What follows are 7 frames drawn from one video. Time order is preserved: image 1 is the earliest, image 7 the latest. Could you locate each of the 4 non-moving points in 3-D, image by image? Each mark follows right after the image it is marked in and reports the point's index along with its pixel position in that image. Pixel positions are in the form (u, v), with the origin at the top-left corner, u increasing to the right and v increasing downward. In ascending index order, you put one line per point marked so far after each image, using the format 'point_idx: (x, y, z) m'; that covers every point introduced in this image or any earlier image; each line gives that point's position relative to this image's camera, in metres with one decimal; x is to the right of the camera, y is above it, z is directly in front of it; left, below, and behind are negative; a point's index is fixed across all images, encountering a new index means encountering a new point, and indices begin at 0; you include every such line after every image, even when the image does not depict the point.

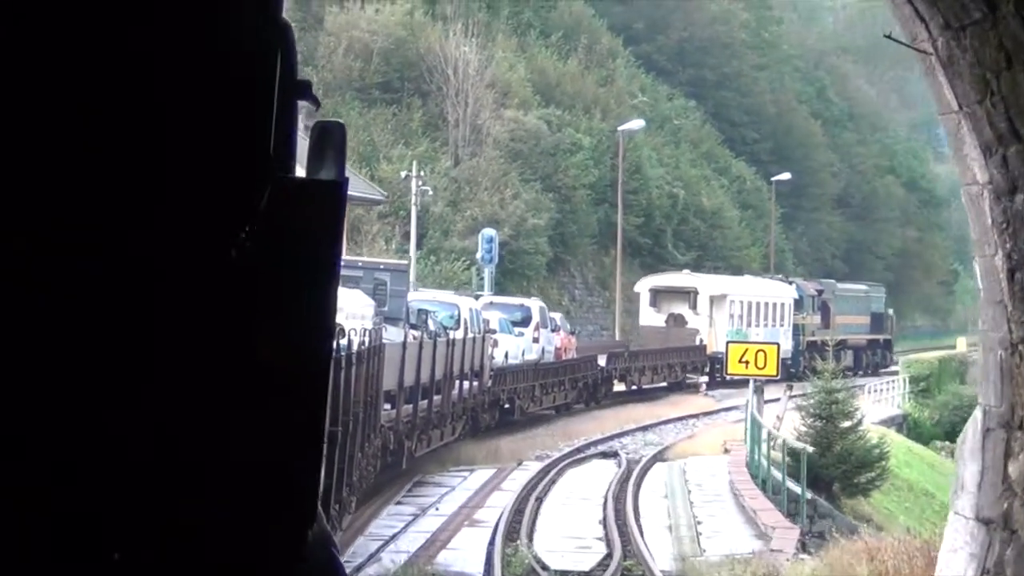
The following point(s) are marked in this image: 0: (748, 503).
0: (+2.5, -2.3, +15.0) m
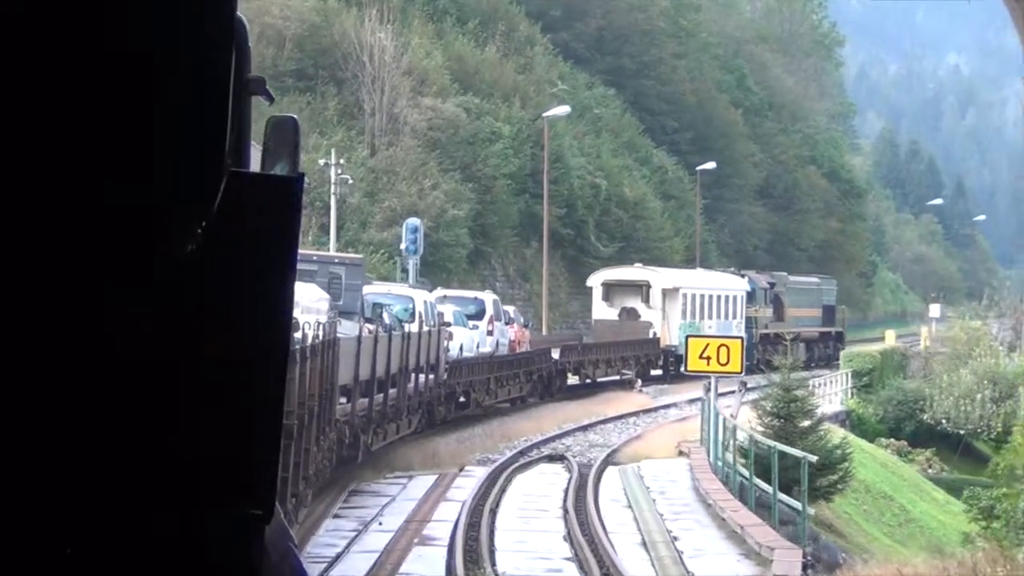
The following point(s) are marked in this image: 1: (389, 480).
0: (+2.1, -2.1, +13.6) m
1: (-1.5, -2.4, +18.1) m
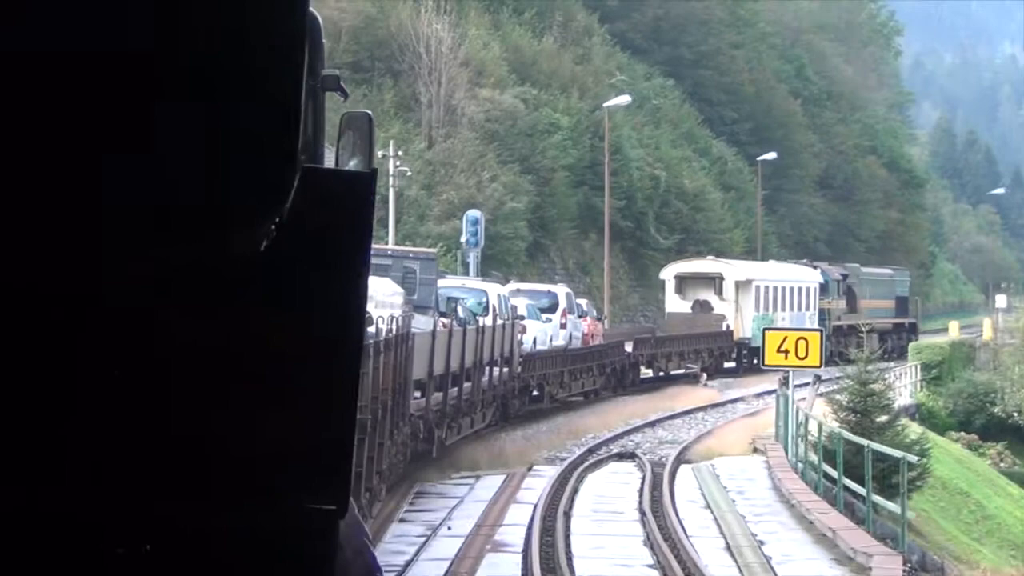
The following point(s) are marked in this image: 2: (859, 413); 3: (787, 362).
0: (+2.8, -2.1, +13.0) m
1: (-0.7, -2.3, +17.7) m
2: (+4.8, -1.7, +19.8) m
3: (+3.2, -0.8, +16.5) m
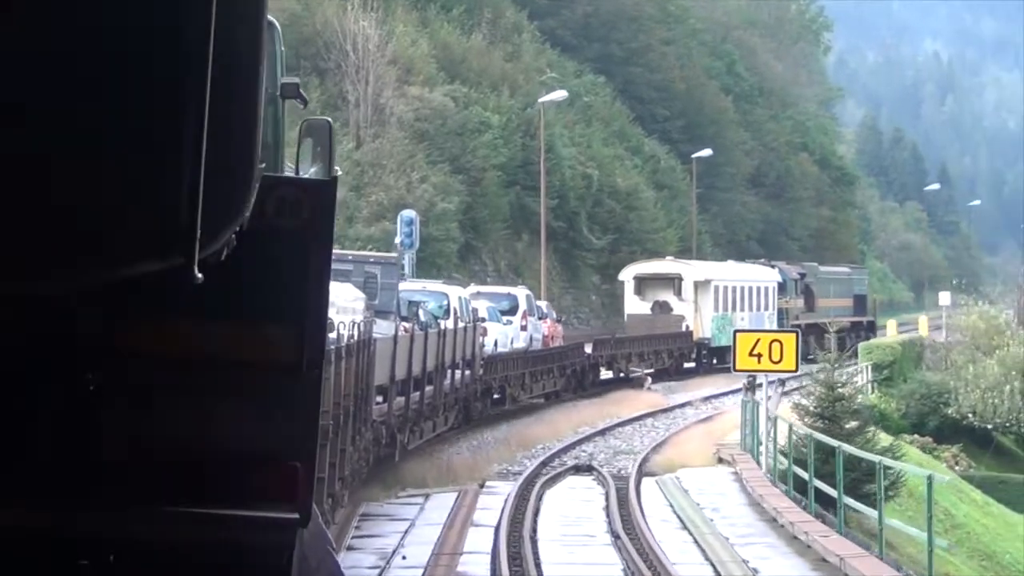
0: (+2.5, -2.1, +11.9) m
1: (-1.2, -2.4, +16.4) m
2: (+4.1, -1.7, +18.7) m
3: (+2.7, -0.8, +15.4) m
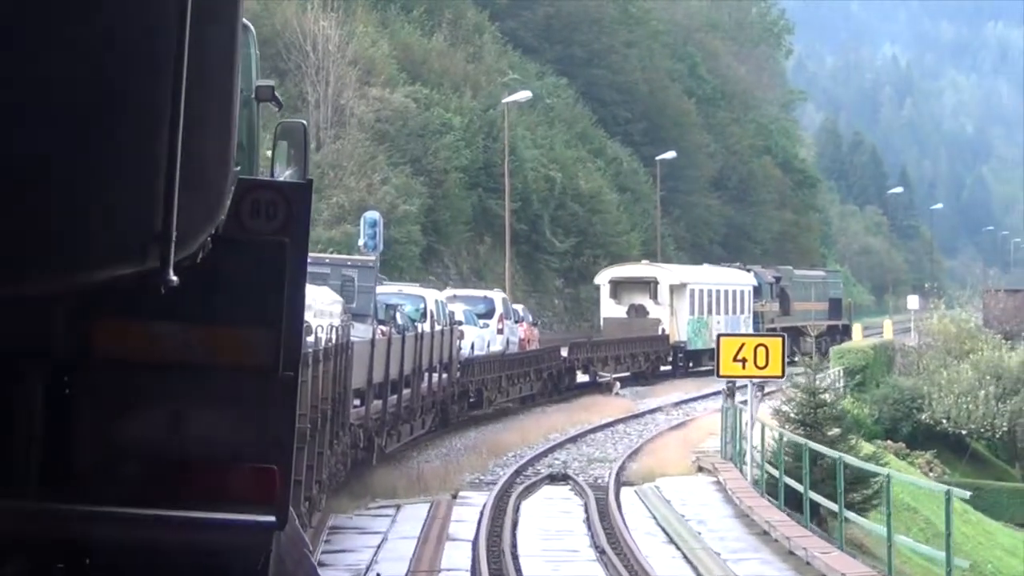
0: (+2.3, -2.1, +11.3) m
1: (-1.5, -2.4, +15.7) m
2: (+3.8, -1.7, +18.2) m
3: (+2.4, -0.9, +14.8) m
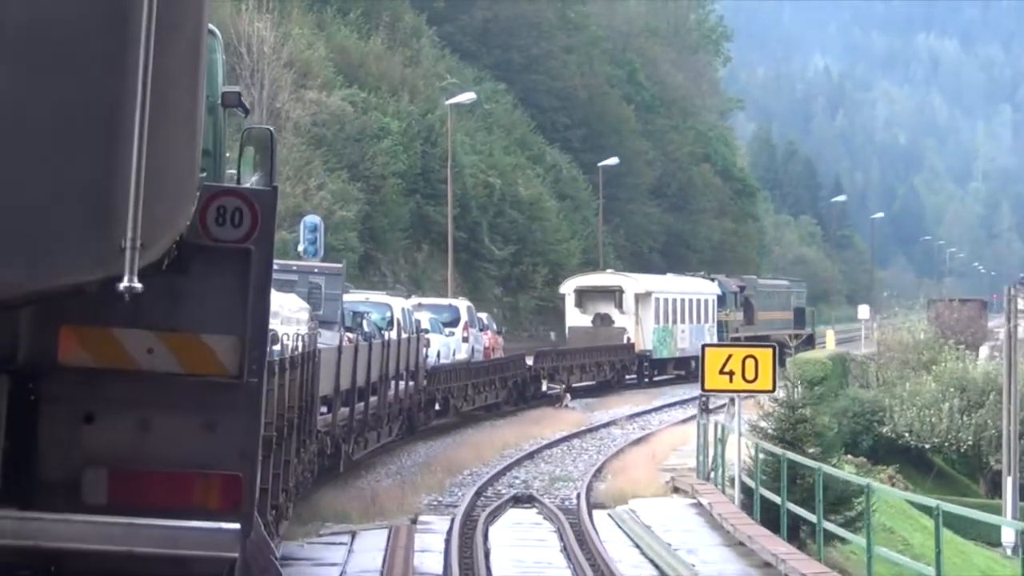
0: (+2.2, -2.2, +10.2) m
1: (-1.8, -2.5, +14.4) m
2: (+3.3, -1.8, +17.2) m
3: (+2.1, -1.0, +13.7) m
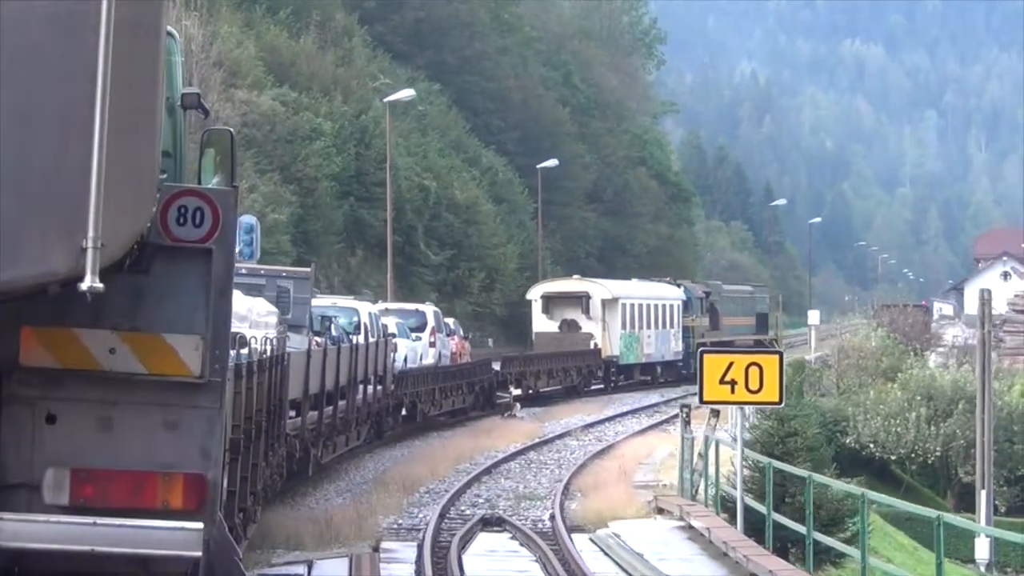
0: (+2.2, -2.2, +8.9) m
1: (-2.0, -2.5, +12.9) m
2: (+2.9, -1.9, +15.9) m
3: (+1.9, -1.0, +12.4) m
